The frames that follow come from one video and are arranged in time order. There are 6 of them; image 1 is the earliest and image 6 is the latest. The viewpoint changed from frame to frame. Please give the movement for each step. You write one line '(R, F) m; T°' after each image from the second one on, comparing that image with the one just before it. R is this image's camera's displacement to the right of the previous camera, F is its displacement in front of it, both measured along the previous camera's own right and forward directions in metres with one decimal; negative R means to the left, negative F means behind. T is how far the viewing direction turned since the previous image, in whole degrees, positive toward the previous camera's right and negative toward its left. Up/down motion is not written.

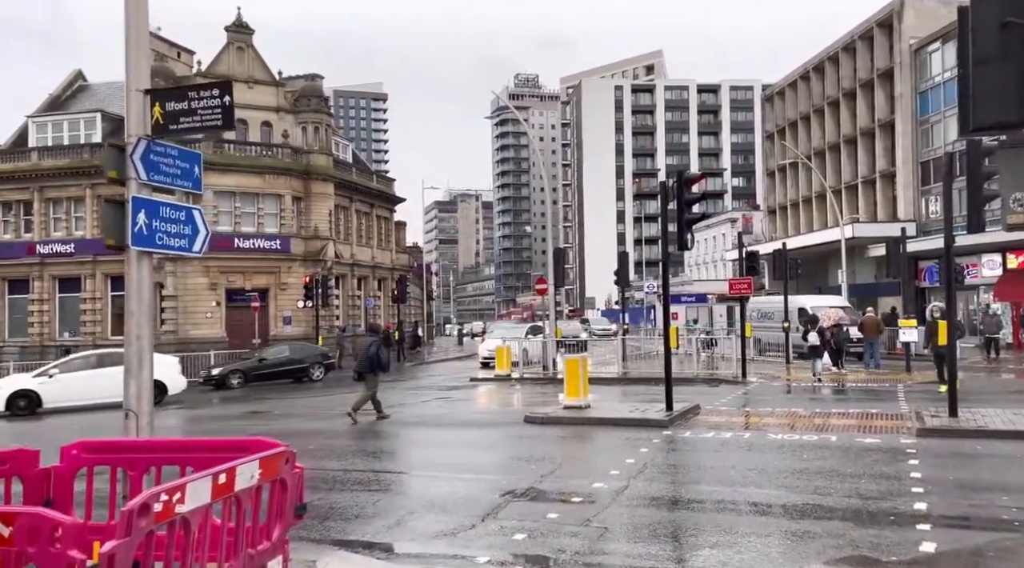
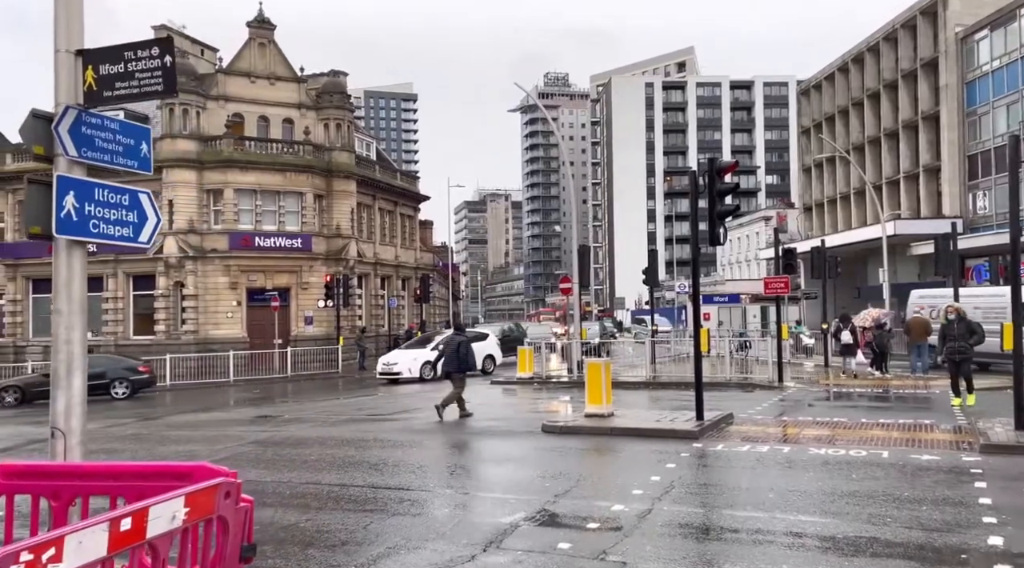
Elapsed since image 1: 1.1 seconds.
(+0.2, +1.0) m; -2°
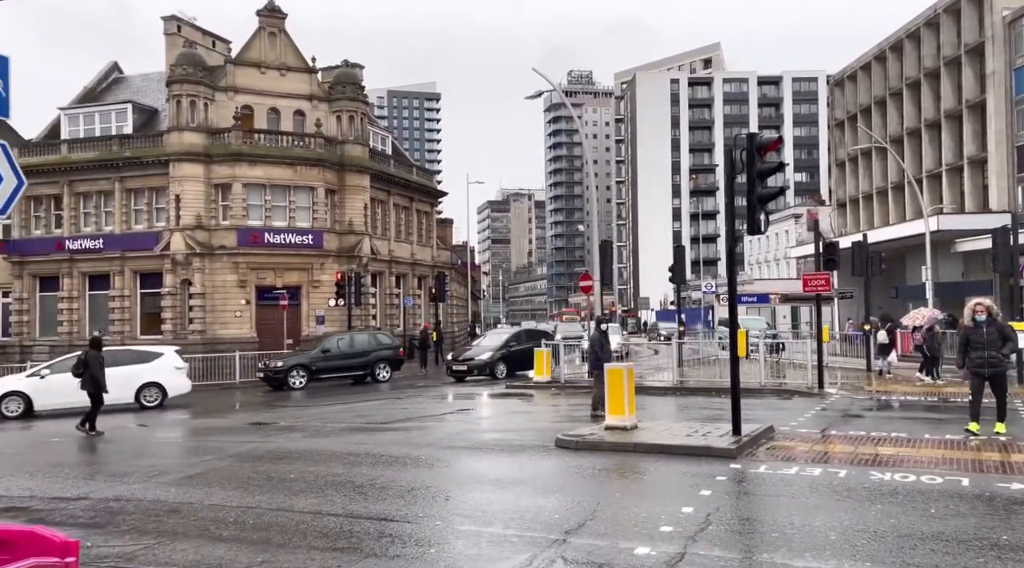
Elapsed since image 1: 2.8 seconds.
(+0.2, +1.6) m; -2°
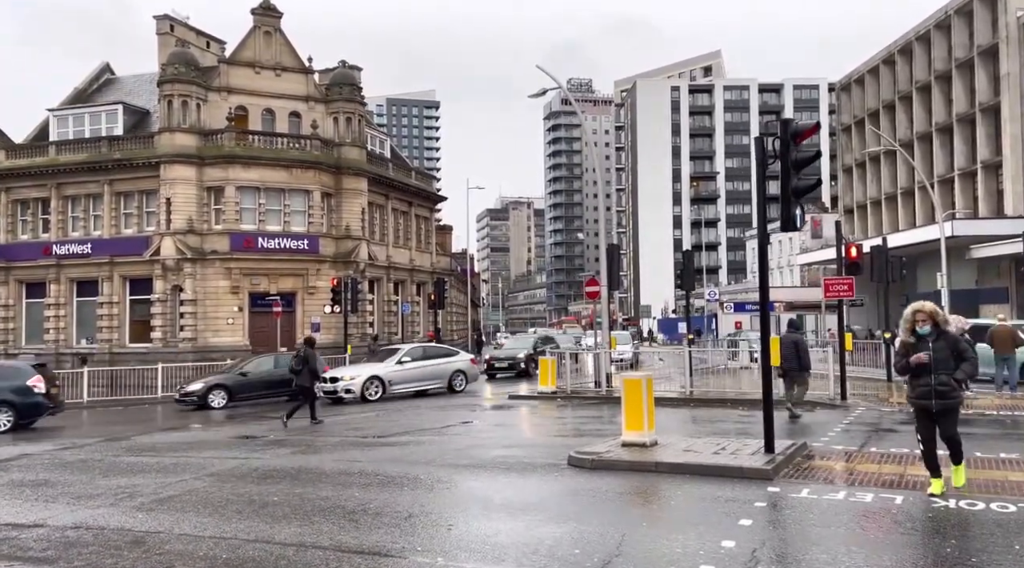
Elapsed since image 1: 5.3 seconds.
(-0.1, +1.1) m; 0°
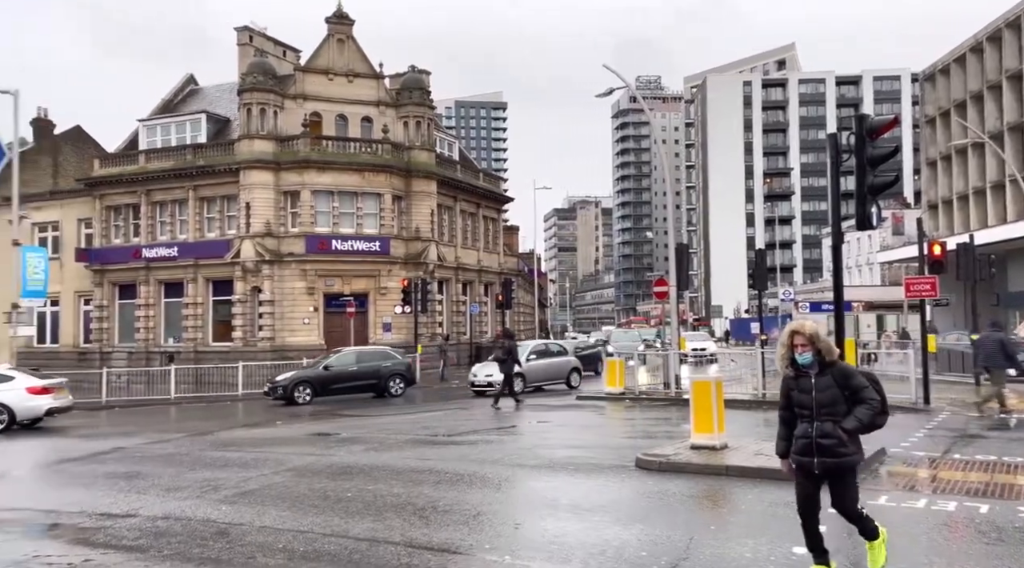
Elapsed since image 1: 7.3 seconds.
(0.0, -0.1) m; -5°
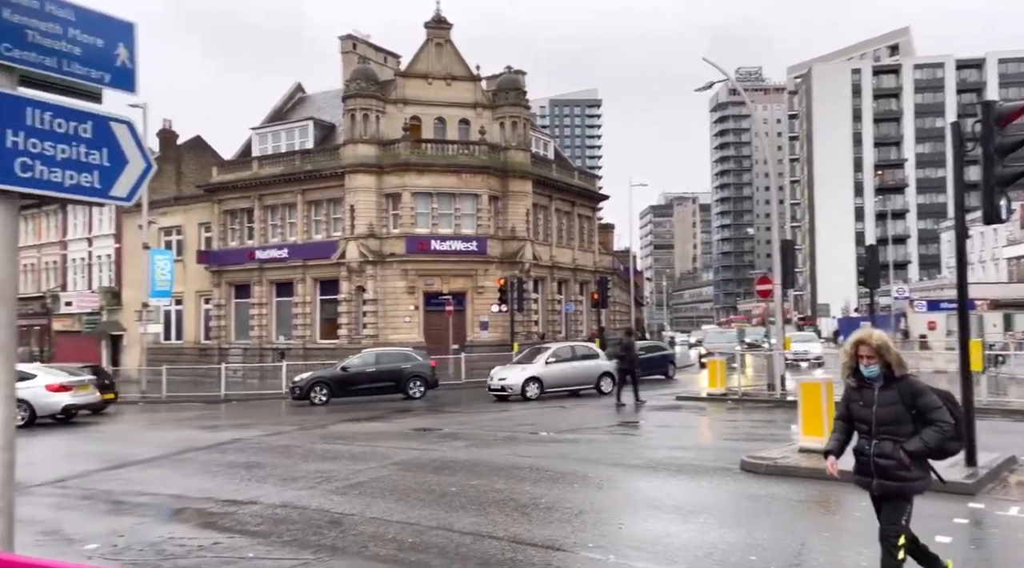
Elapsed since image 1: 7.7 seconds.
(-0.1, -0.1) m; -7°
